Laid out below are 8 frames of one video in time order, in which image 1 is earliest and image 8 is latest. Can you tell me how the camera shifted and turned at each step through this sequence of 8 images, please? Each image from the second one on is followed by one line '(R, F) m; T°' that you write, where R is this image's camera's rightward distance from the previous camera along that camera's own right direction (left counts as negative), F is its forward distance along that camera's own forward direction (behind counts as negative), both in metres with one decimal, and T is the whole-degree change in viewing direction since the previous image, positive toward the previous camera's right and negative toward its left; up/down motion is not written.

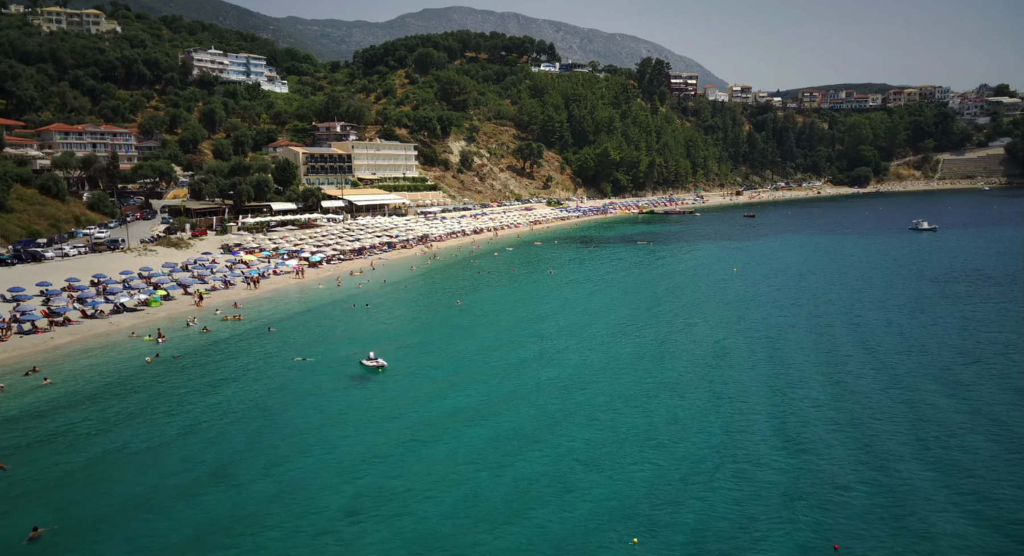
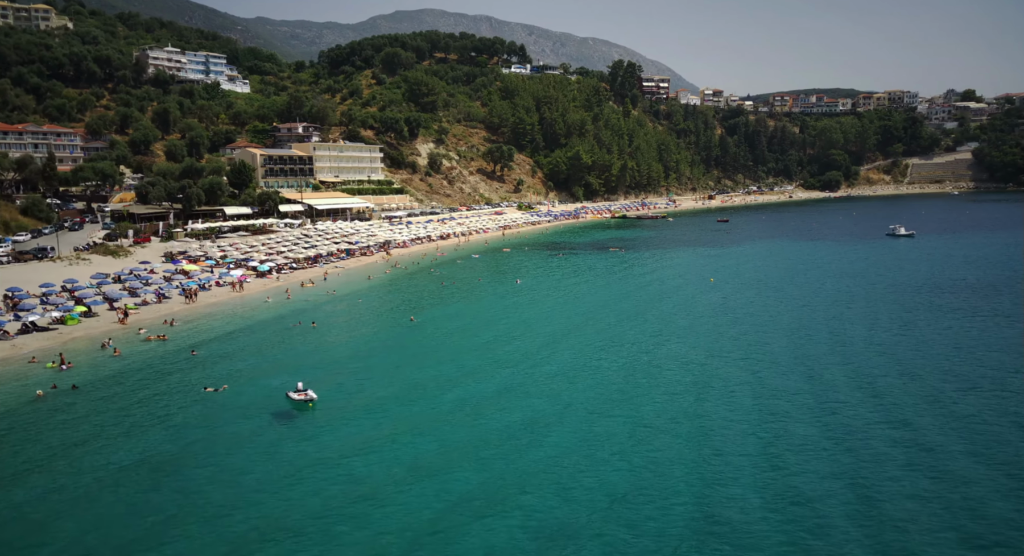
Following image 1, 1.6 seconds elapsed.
(+0.8, +3.6) m; +2°
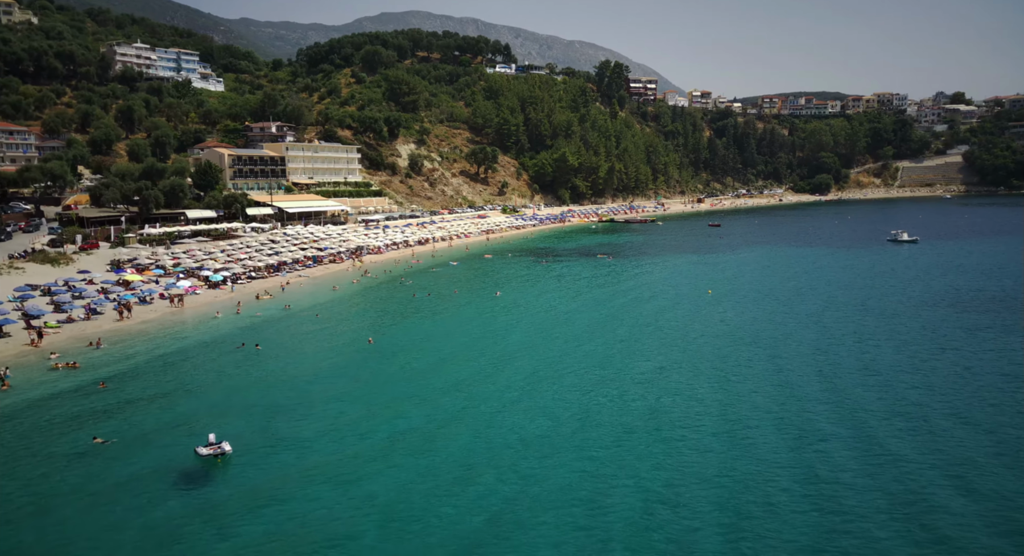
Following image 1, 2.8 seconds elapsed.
(+0.6, +4.9) m; +1°
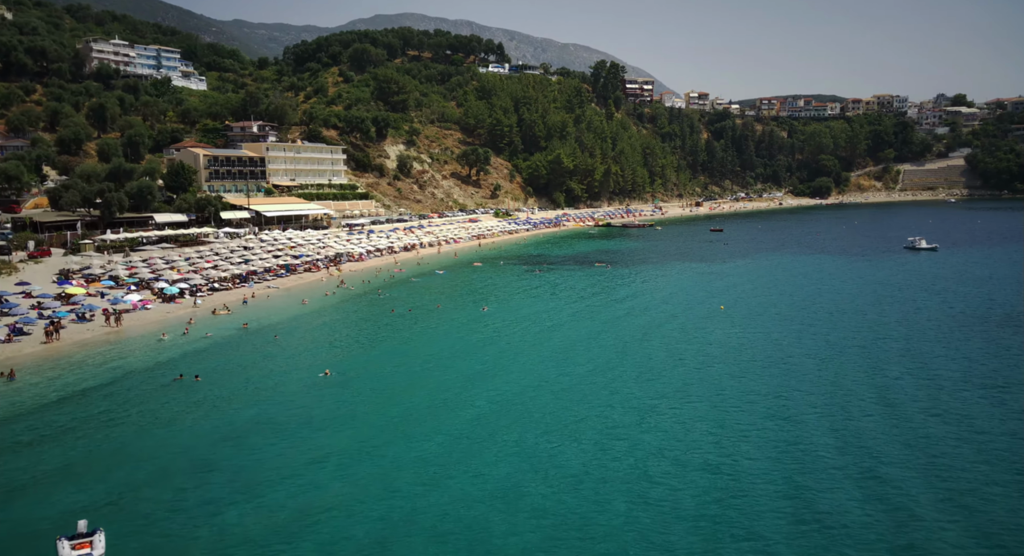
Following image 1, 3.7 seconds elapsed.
(+0.3, +5.0) m; 0°
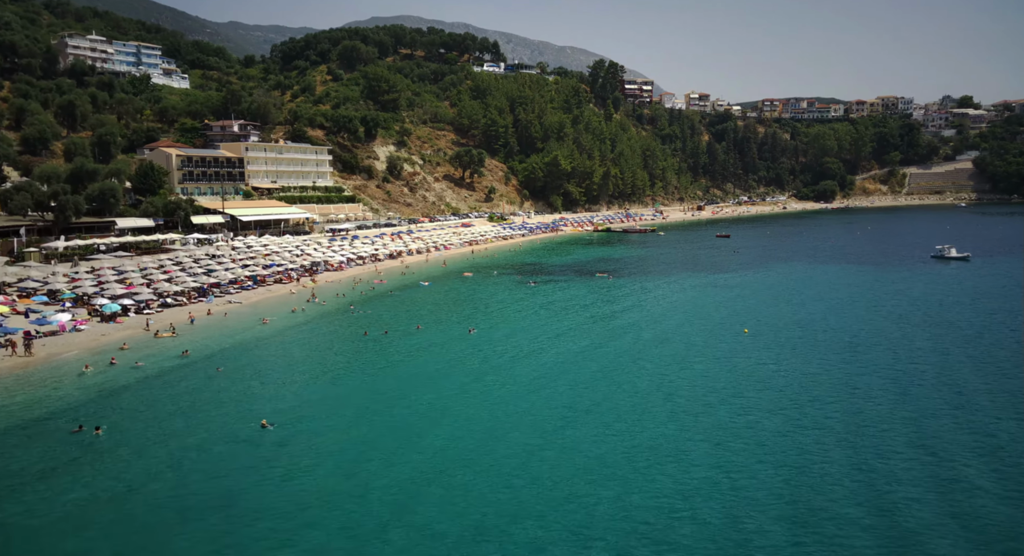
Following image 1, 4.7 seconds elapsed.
(+0.3, +5.8) m; 0°
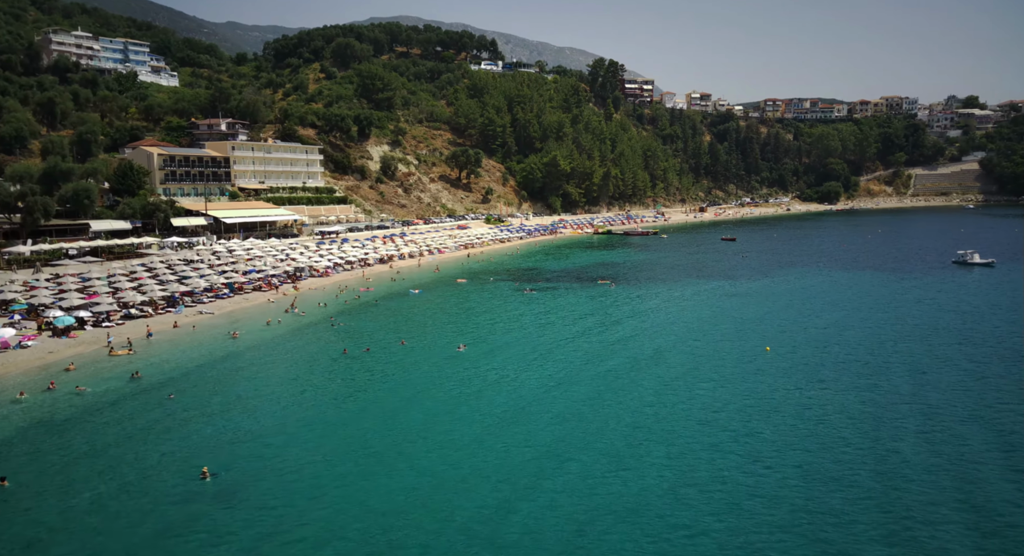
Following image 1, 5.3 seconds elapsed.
(+0.2, +3.6) m; 0°
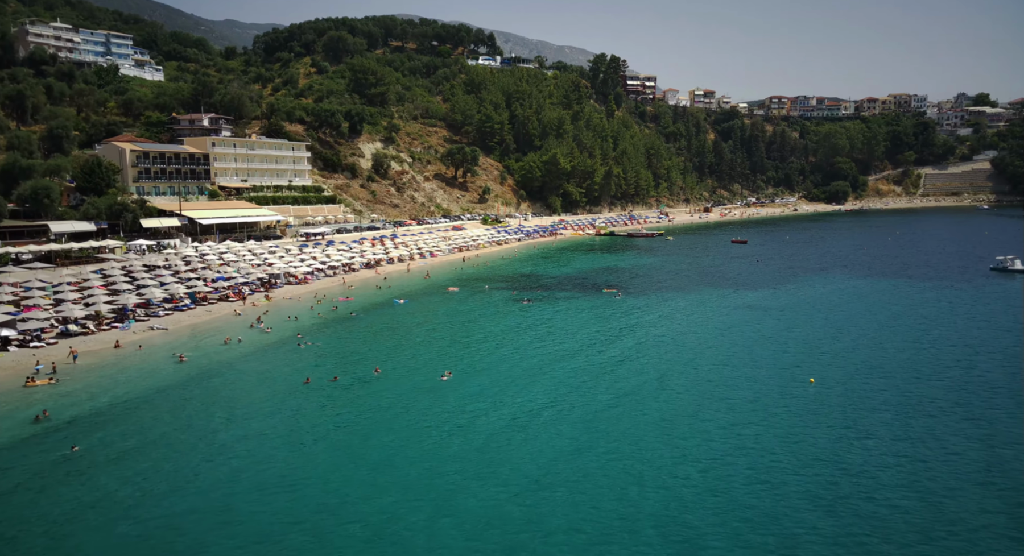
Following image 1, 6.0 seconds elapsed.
(+0.2, +5.2) m; 0°
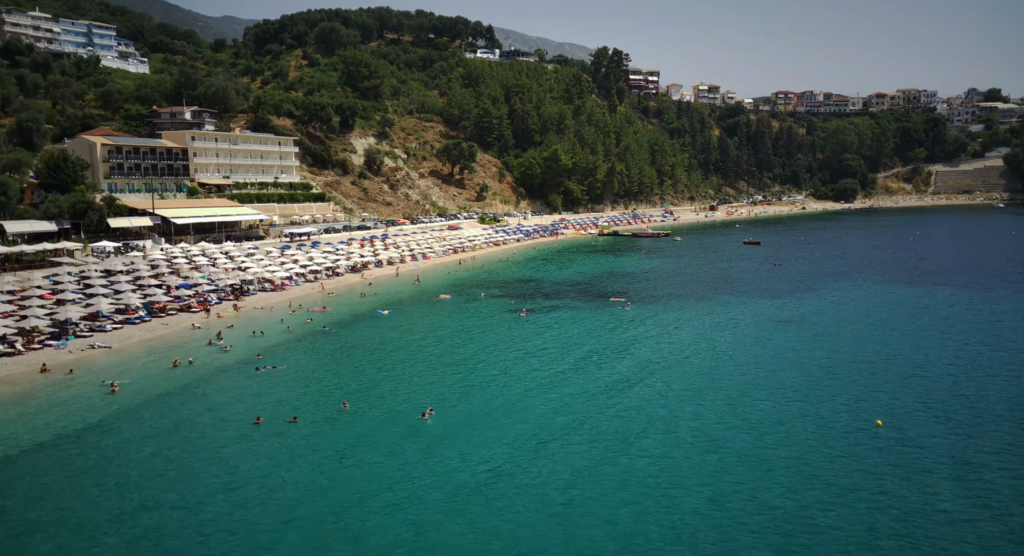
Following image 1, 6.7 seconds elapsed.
(+0.1, +5.0) m; 0°
